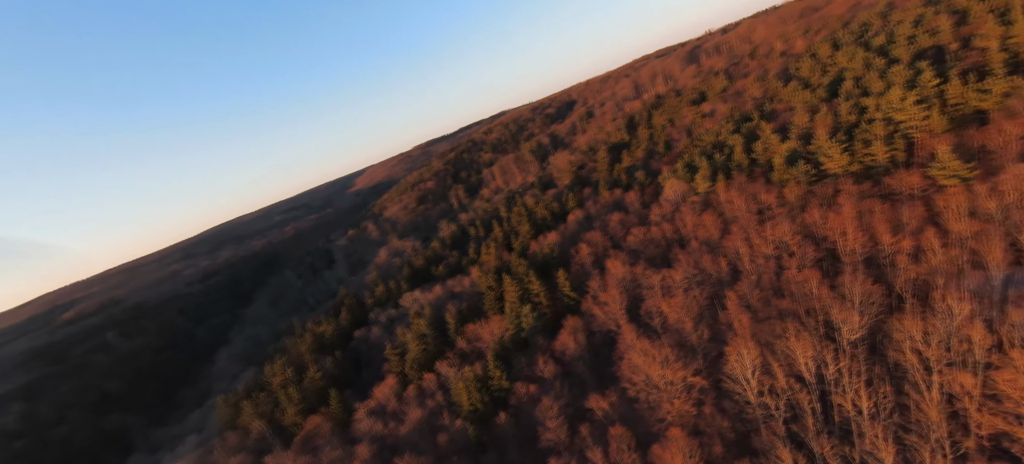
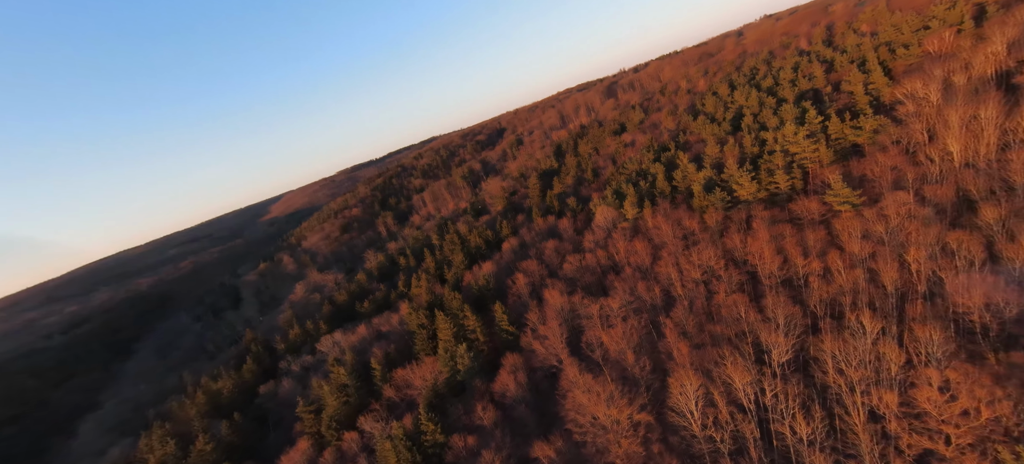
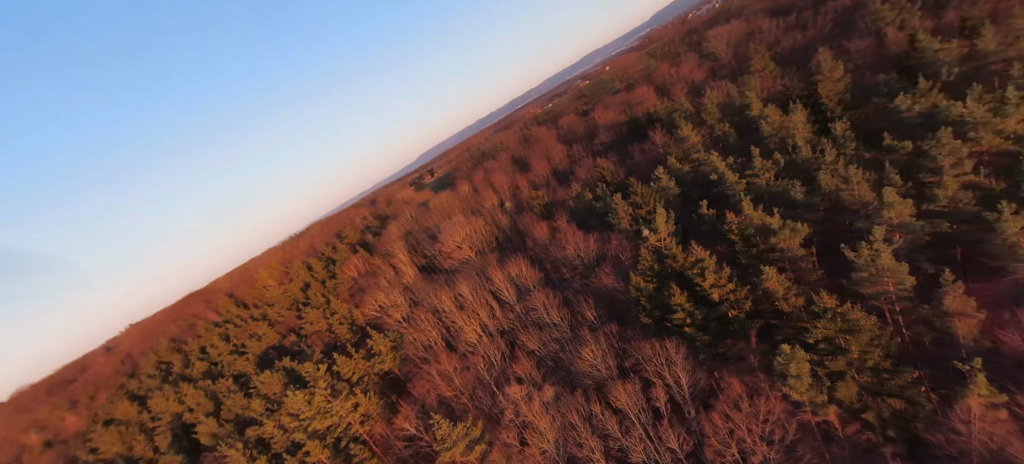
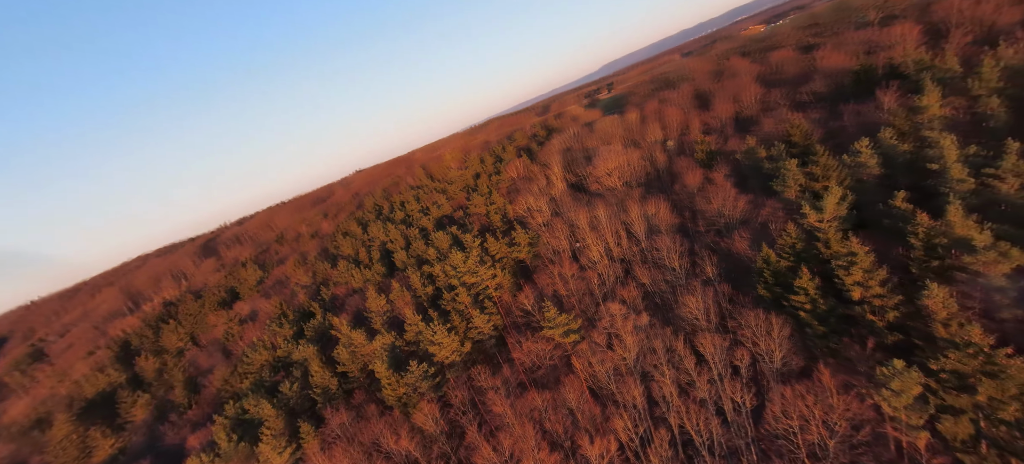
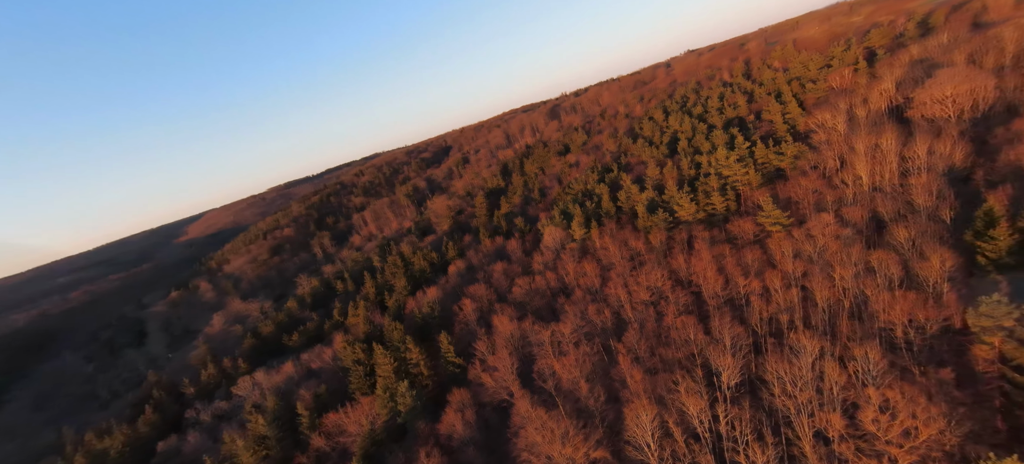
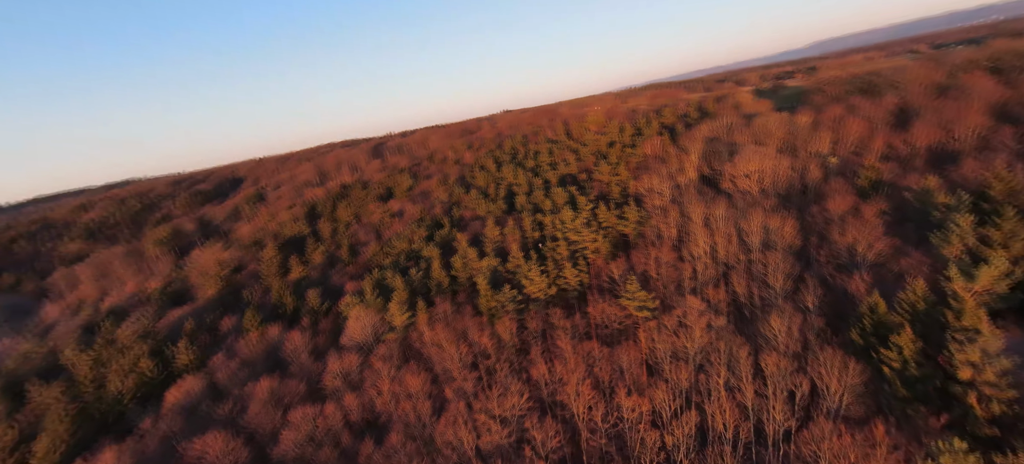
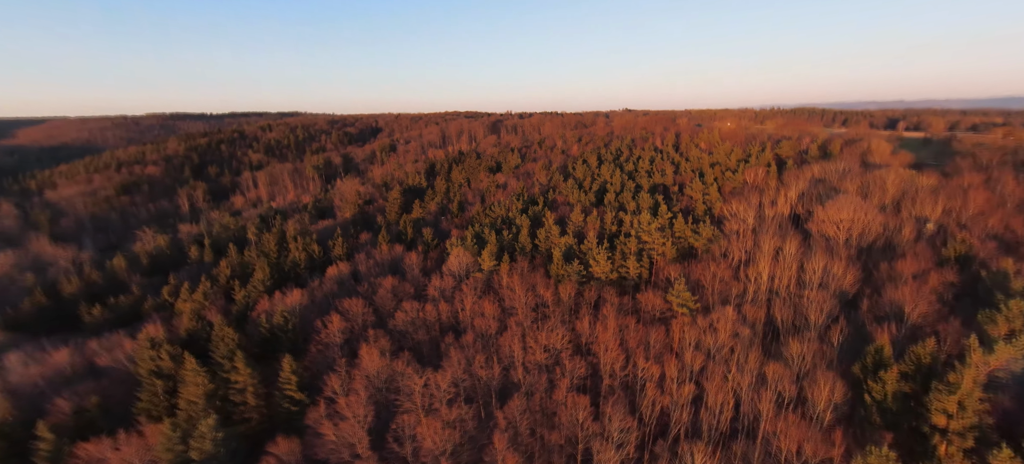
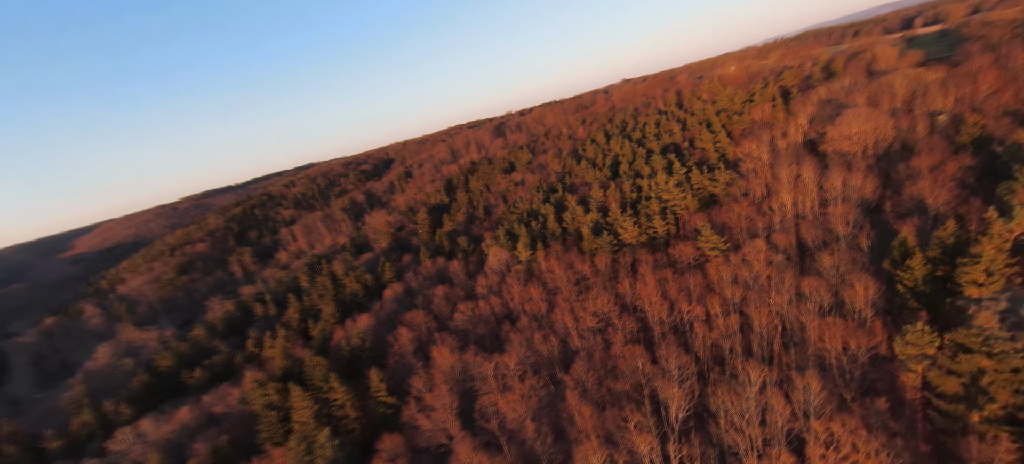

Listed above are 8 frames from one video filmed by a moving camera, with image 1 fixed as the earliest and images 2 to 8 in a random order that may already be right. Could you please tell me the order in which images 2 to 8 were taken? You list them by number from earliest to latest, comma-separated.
2, 5, 8, 7, 6, 4, 3
